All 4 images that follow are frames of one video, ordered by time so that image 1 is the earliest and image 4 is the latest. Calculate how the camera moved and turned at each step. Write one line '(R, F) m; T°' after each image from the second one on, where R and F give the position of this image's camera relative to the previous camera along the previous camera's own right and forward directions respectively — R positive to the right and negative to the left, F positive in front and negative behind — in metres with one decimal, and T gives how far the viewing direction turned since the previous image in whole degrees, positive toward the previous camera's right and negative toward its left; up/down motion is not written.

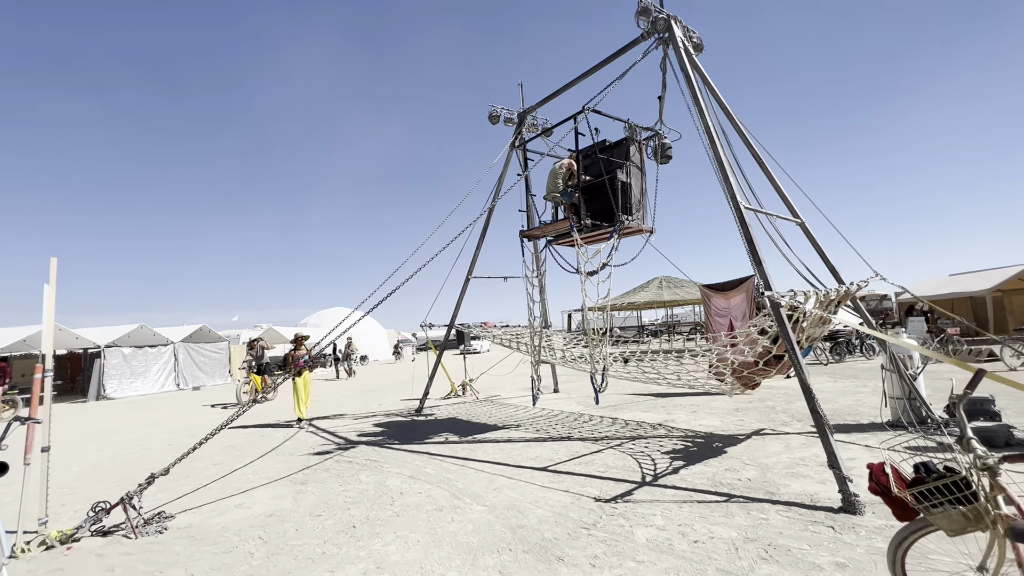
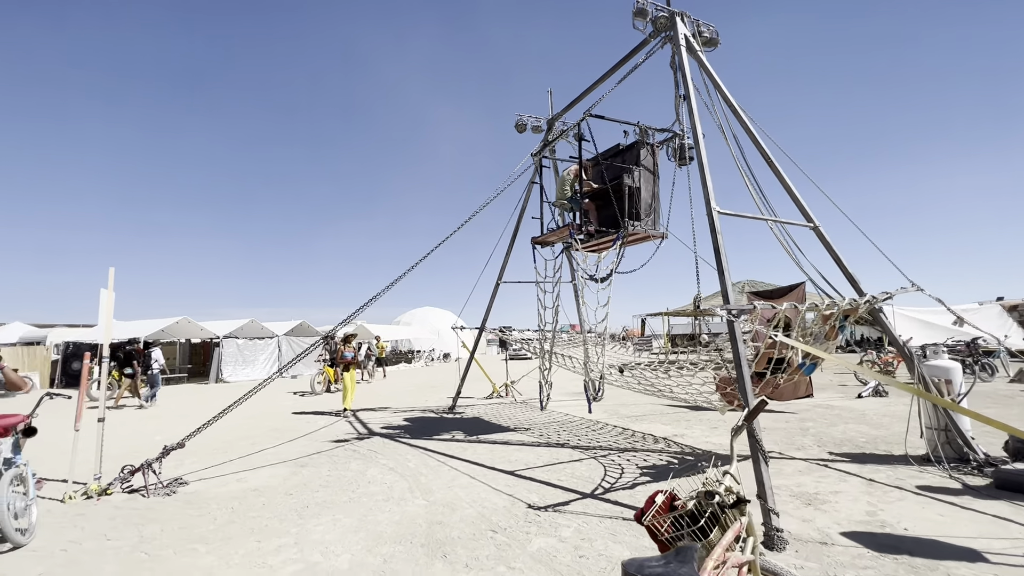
(+1.6, 0.0) m; -12°
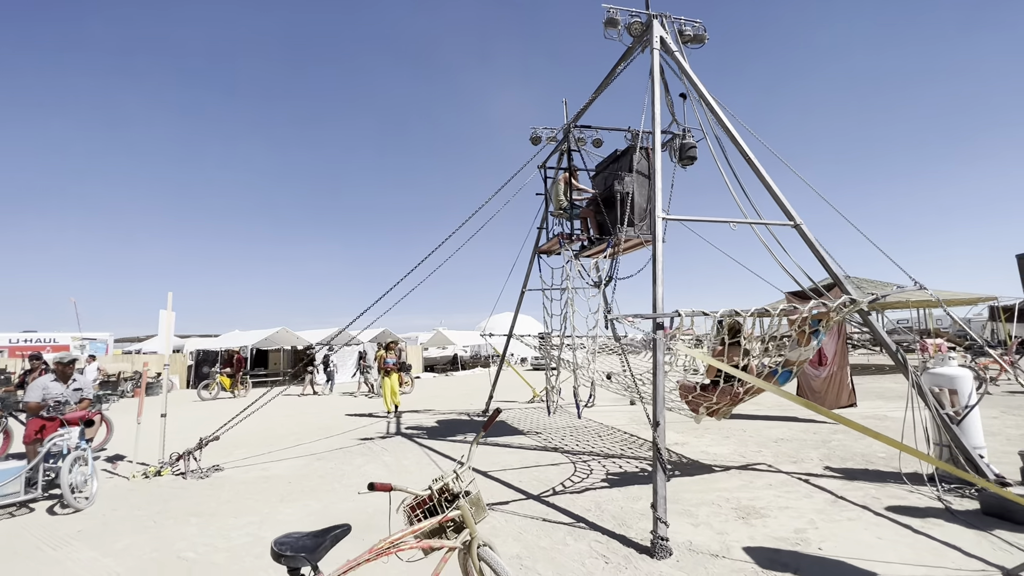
(+1.7, -0.2) m; -12°
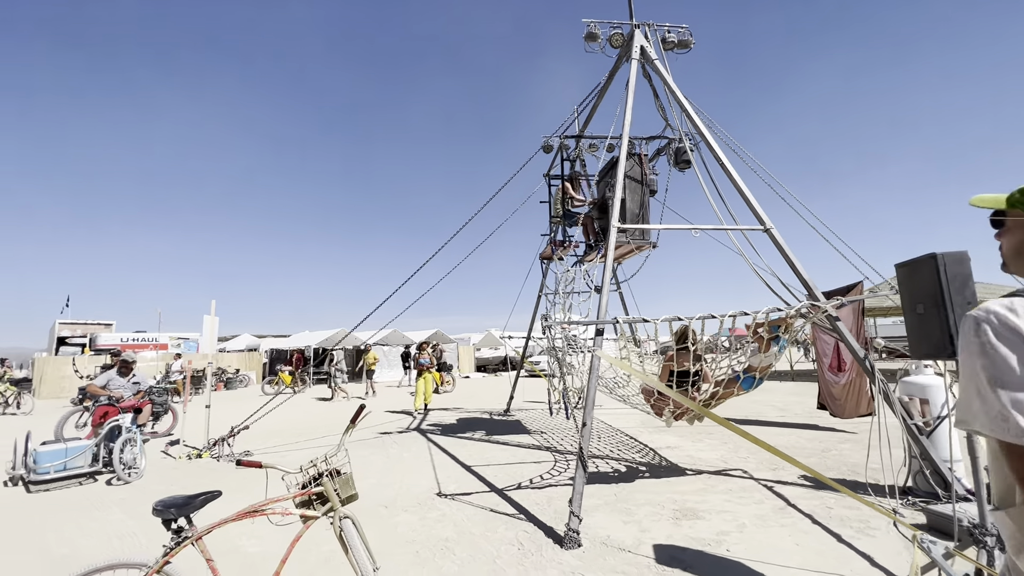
(+1.2, -0.3) m; -8°
